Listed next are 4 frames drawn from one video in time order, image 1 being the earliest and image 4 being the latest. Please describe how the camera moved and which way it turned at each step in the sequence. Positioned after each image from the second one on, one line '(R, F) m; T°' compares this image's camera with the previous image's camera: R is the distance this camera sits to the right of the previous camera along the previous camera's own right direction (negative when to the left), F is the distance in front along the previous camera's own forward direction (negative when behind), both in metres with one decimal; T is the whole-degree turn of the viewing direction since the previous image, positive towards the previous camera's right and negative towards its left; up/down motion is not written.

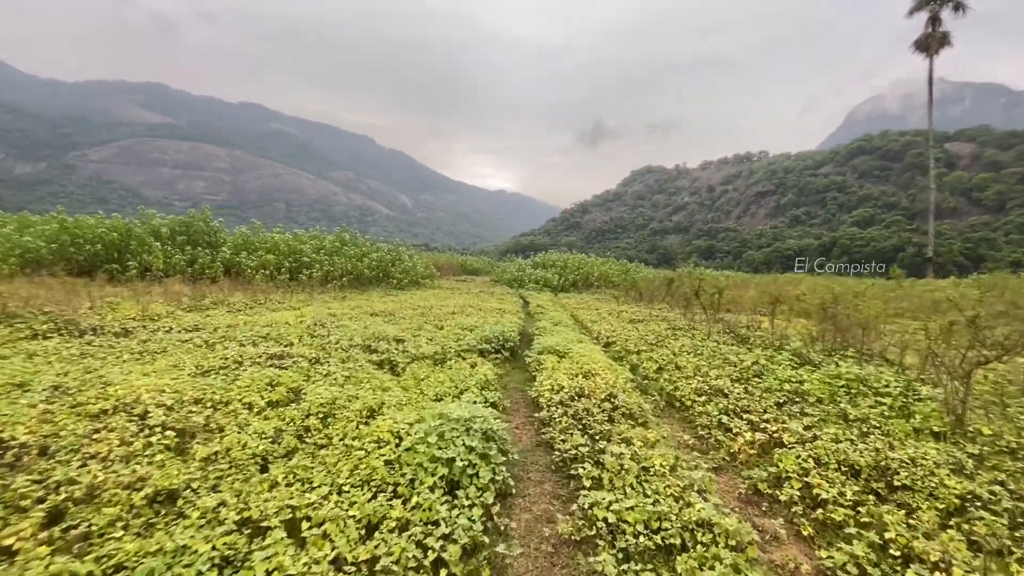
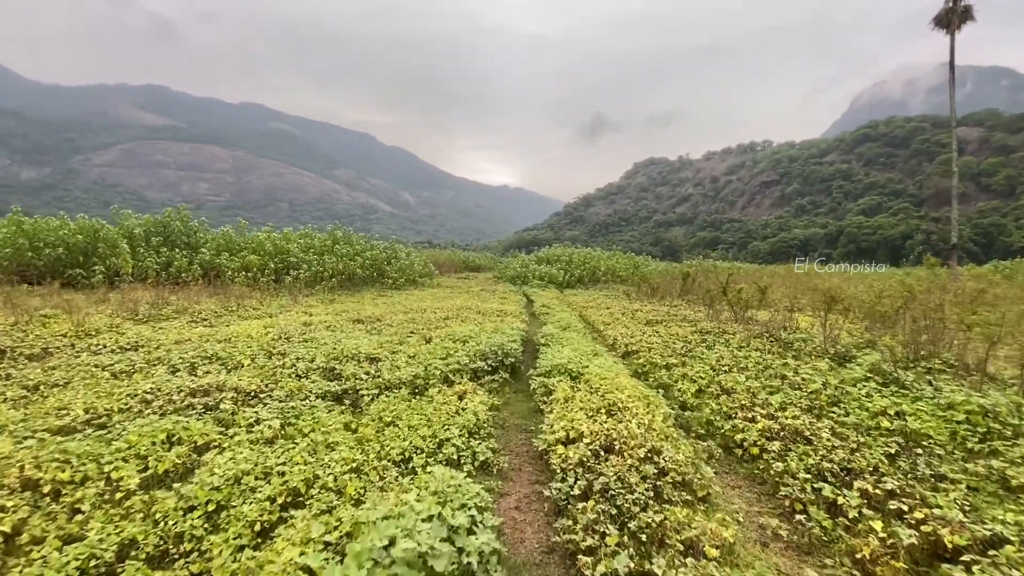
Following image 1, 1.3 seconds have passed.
(+0.1, +1.7) m; -1°
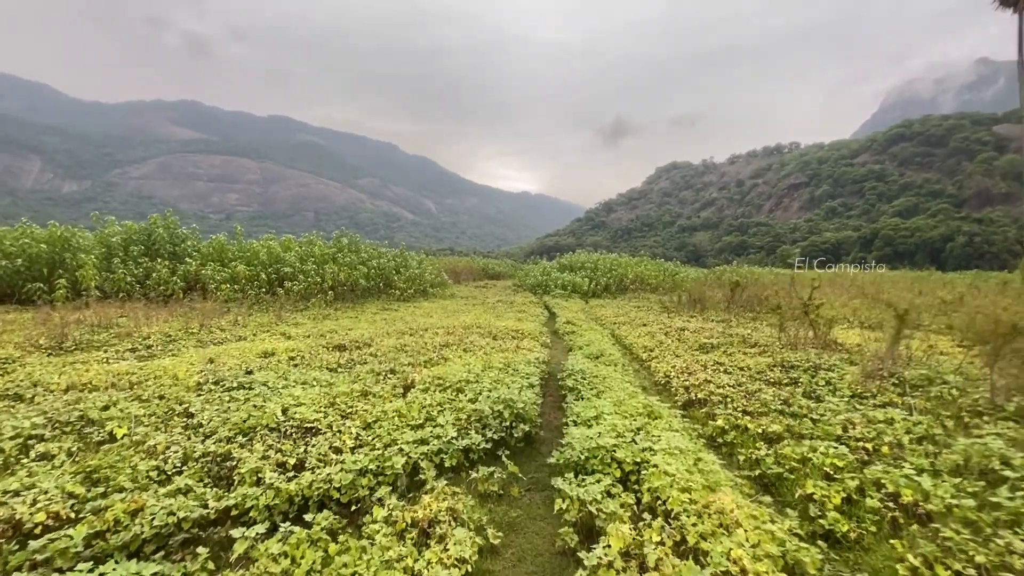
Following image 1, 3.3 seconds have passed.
(+0.1, +2.7) m; -3°
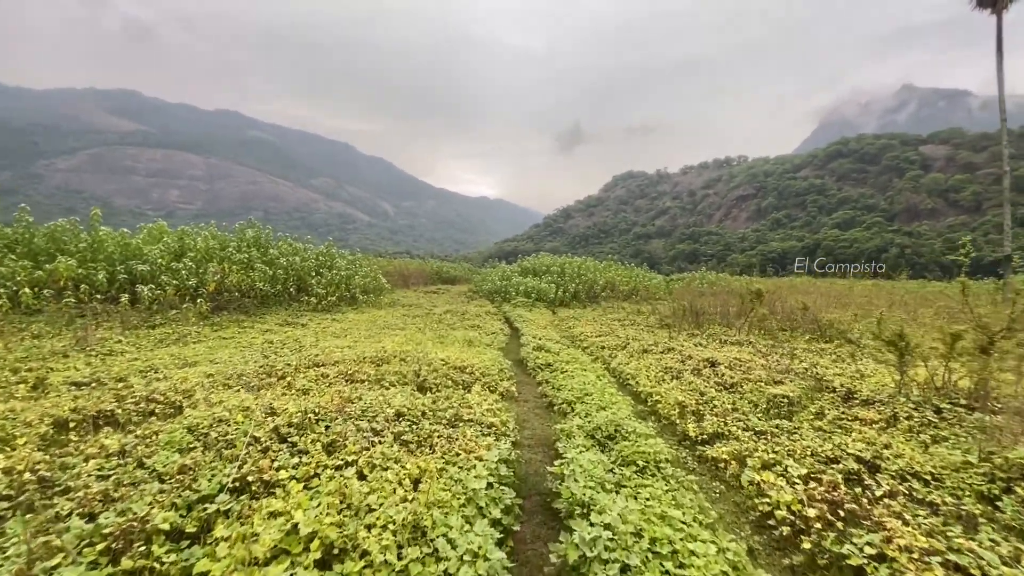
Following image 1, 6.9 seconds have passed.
(+0.3, +5.0) m; +5°
